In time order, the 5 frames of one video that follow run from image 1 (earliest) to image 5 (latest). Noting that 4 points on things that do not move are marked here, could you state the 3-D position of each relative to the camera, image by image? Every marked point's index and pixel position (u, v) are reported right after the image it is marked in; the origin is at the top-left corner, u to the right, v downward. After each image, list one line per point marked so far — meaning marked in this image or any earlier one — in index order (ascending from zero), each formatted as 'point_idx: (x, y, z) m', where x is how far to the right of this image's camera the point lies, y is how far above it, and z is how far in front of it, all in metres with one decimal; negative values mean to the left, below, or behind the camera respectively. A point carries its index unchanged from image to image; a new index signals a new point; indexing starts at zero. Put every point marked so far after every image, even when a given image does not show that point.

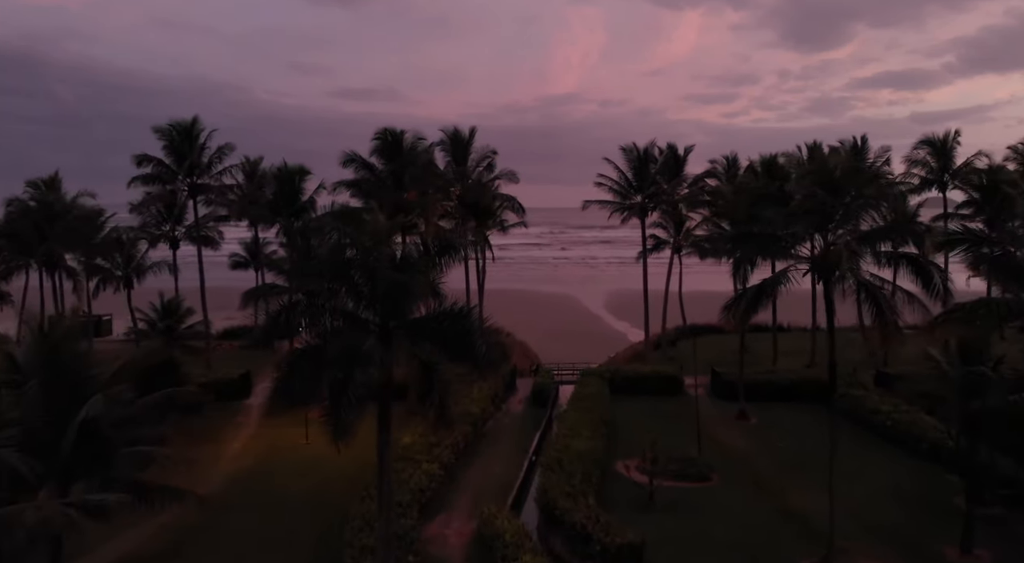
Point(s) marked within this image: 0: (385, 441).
0: (-2.1, -2.7, +13.7) m
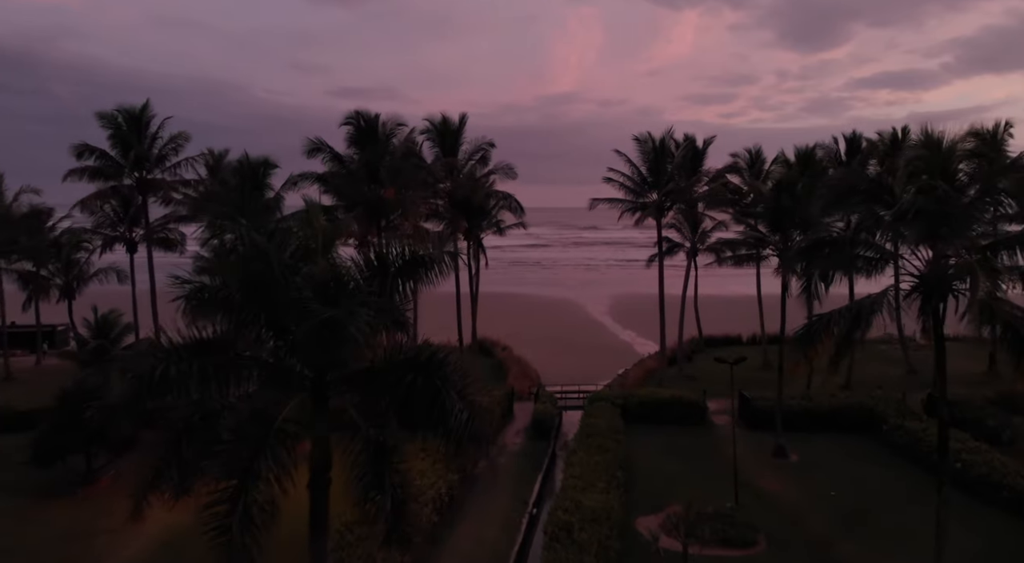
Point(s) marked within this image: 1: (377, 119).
0: (-2.2, -3.0, +10.0) m
1: (-3.2, +3.8, +20.0) m
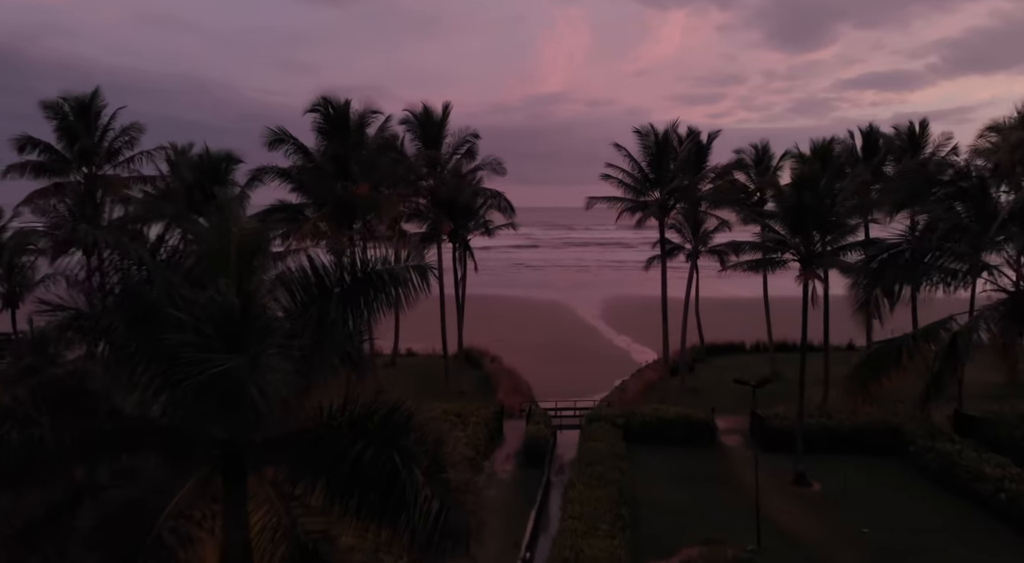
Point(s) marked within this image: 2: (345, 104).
0: (-2.3, -3.1, +7.7) m
1: (-3.4, +3.6, +17.8) m
2: (-3.5, +3.7, +17.7) m
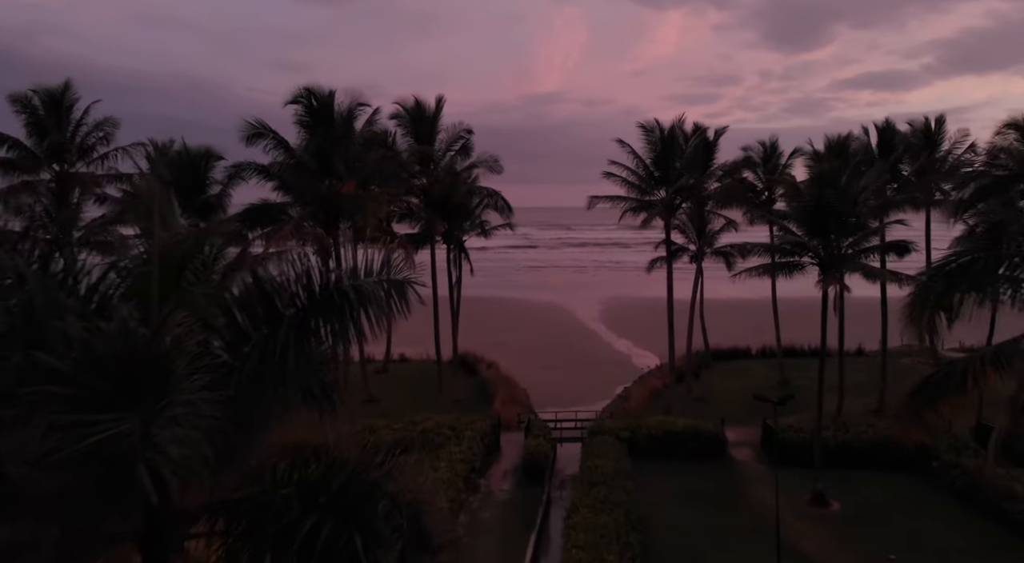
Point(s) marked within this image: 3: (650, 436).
0: (-2.3, -3.2, +6.5) m
1: (-3.4, +3.5, +16.5) m
2: (-3.5, +3.6, +16.5) m
3: (+3.2, -3.6, +19.8) m
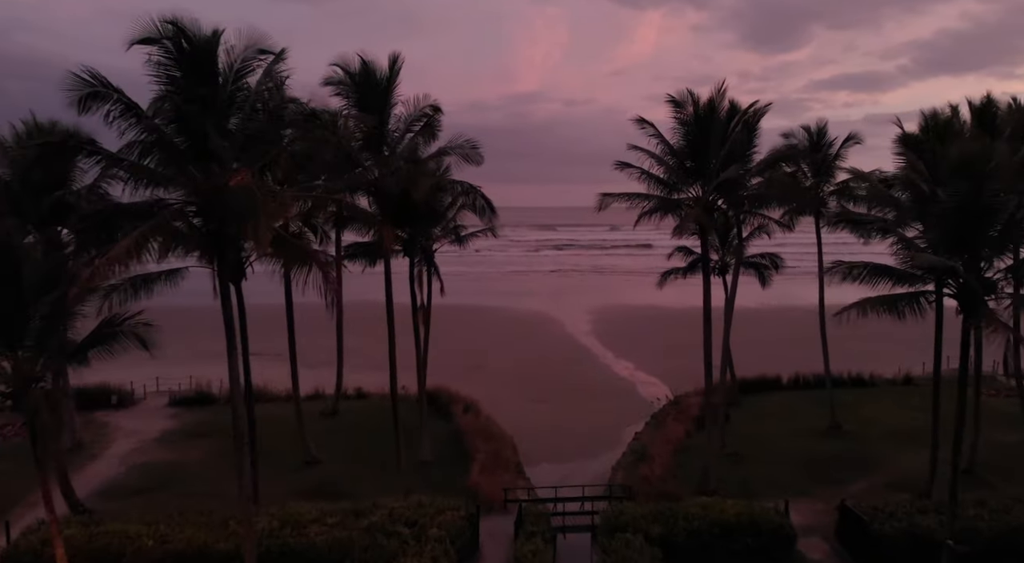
0: (-2.2, -3.8, +0.7) m
1: (-3.6, +3.0, +10.6) m
2: (-3.7, +3.1, +10.6) m
3: (+2.9, -4.1, +14.1) m
